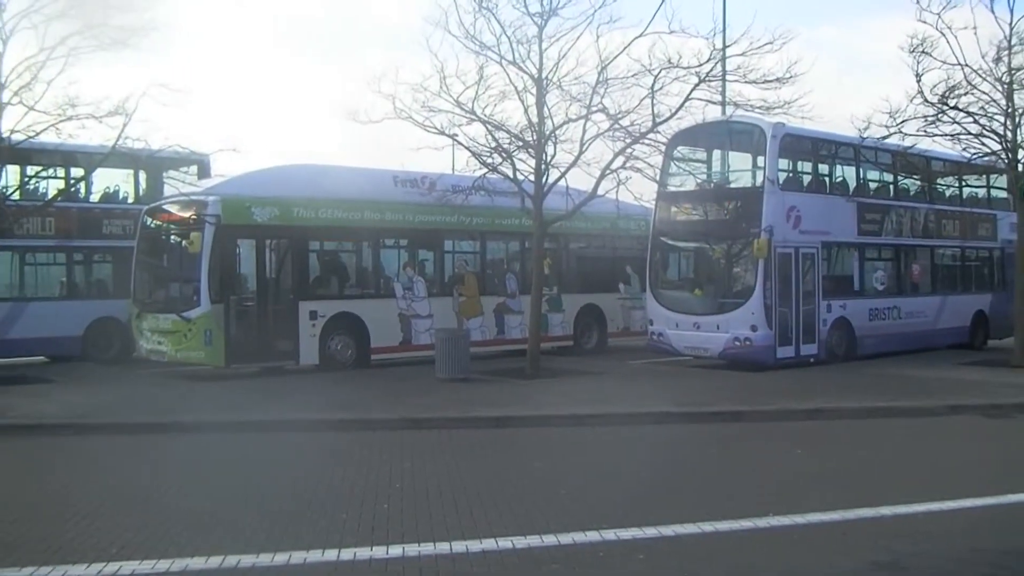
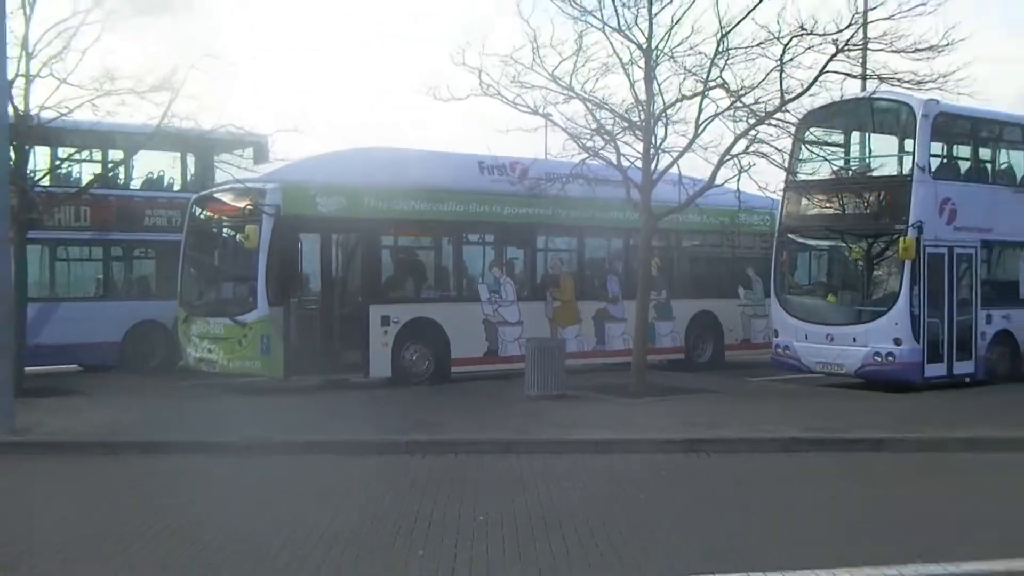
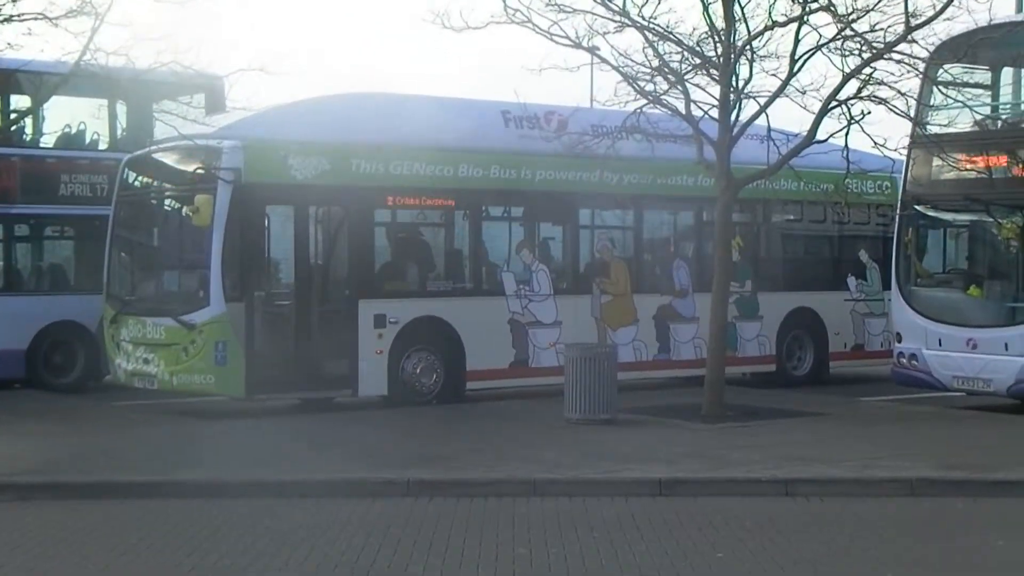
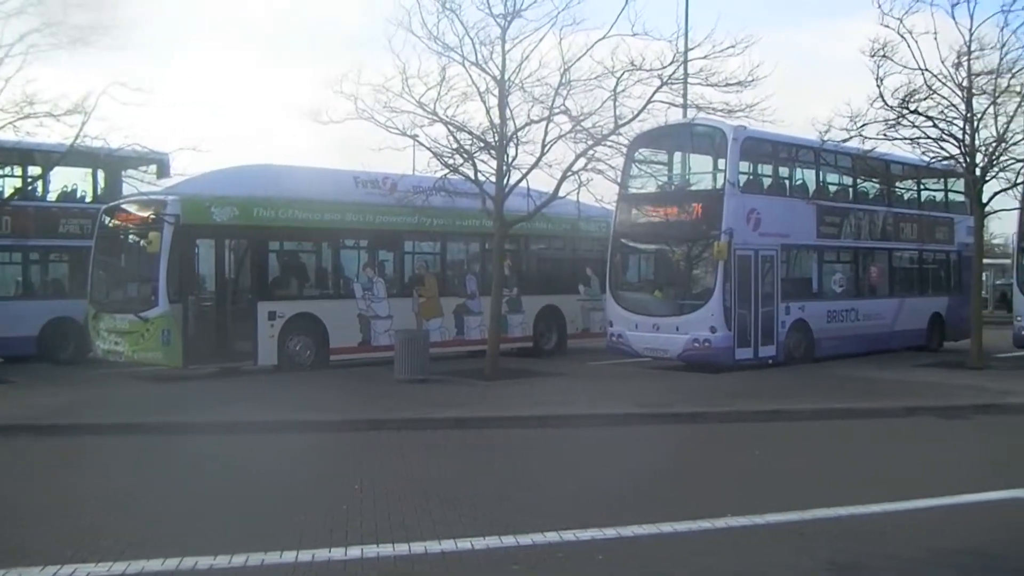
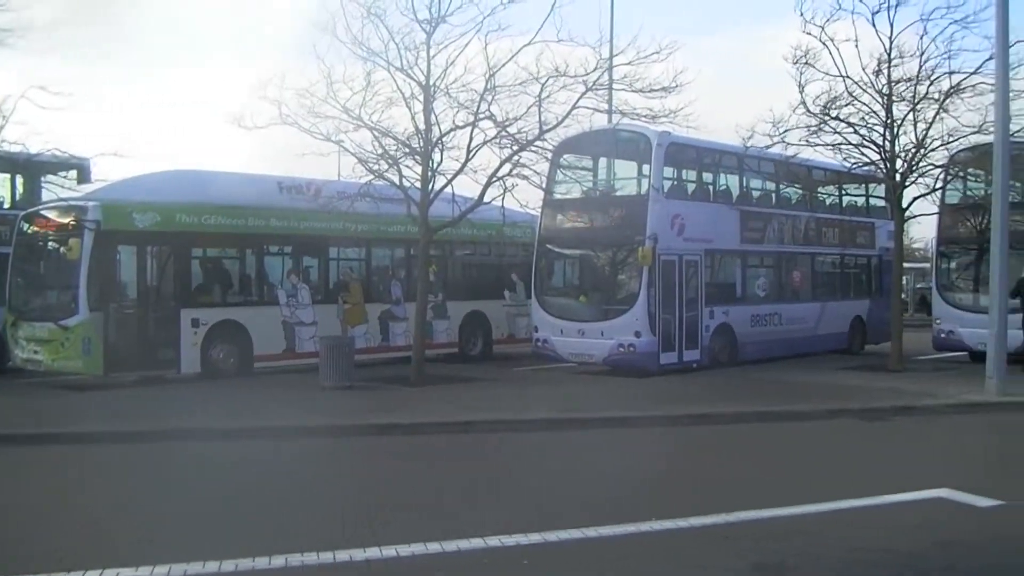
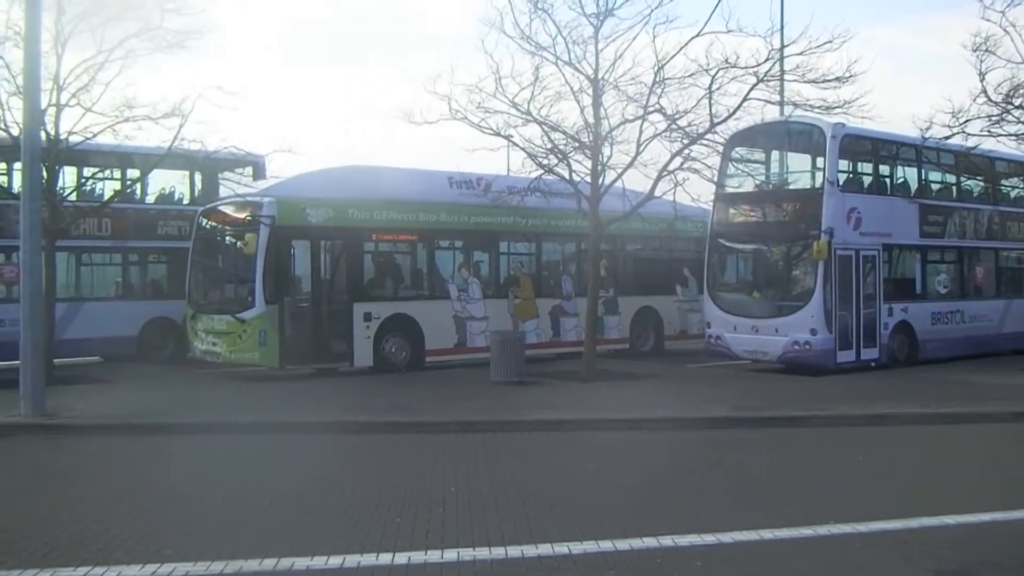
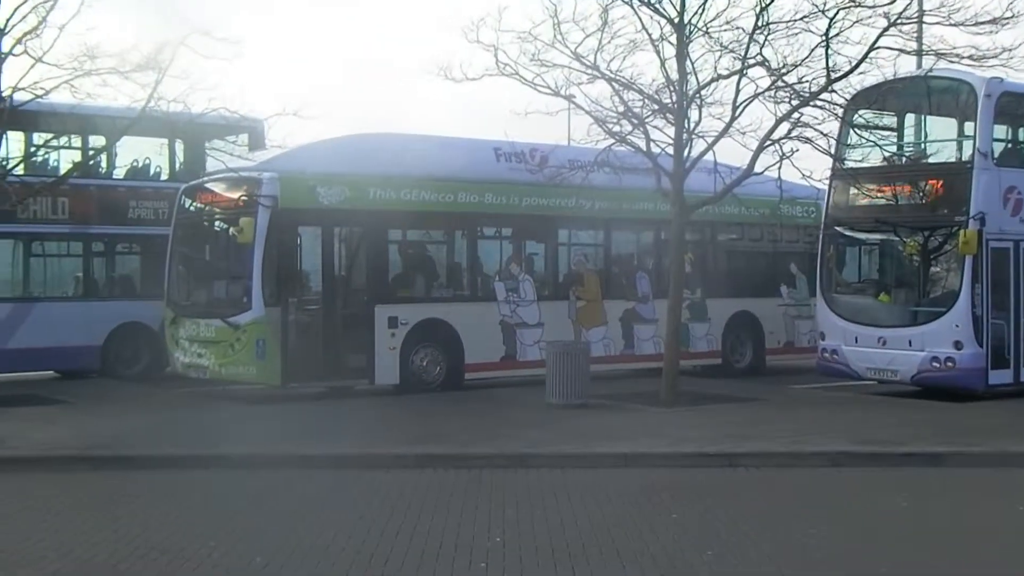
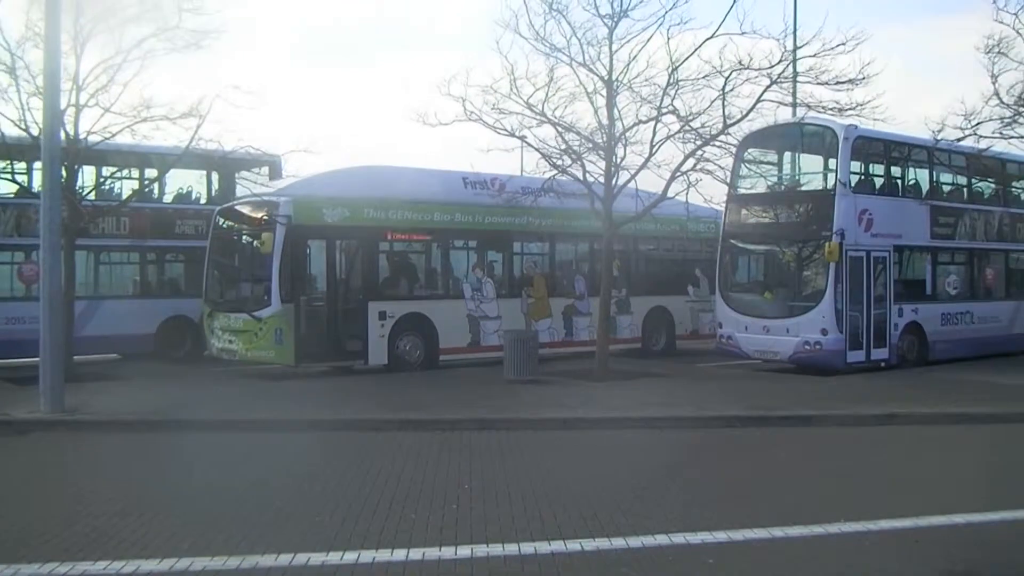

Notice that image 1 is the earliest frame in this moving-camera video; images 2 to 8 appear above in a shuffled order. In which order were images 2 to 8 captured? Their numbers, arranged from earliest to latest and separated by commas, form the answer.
6, 7, 3, 2, 8, 4, 5
